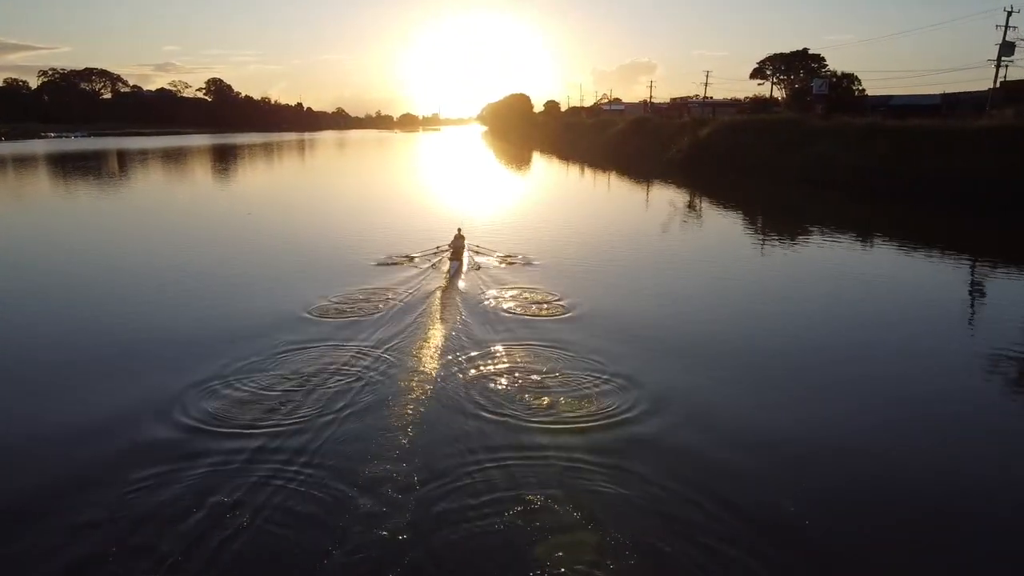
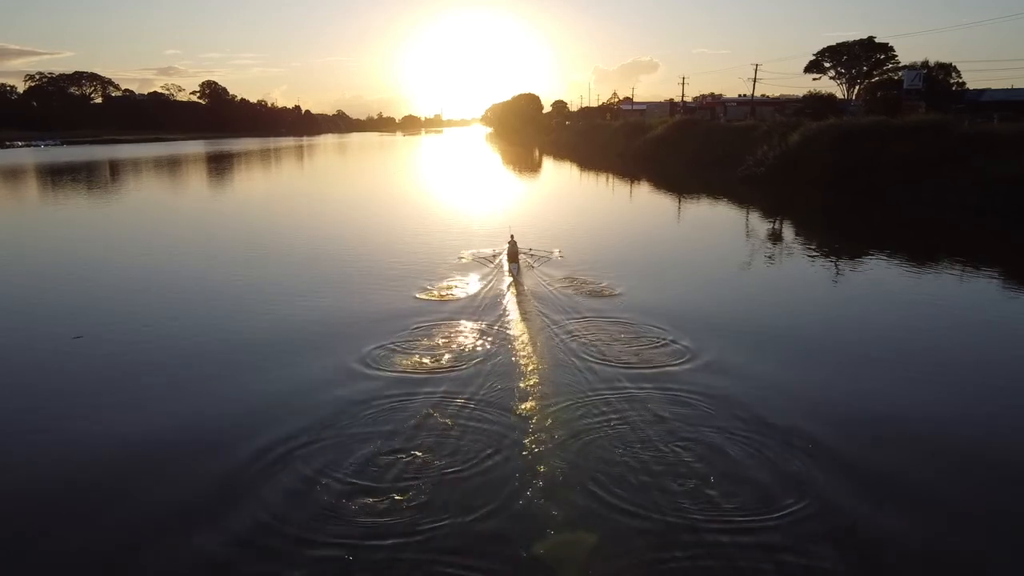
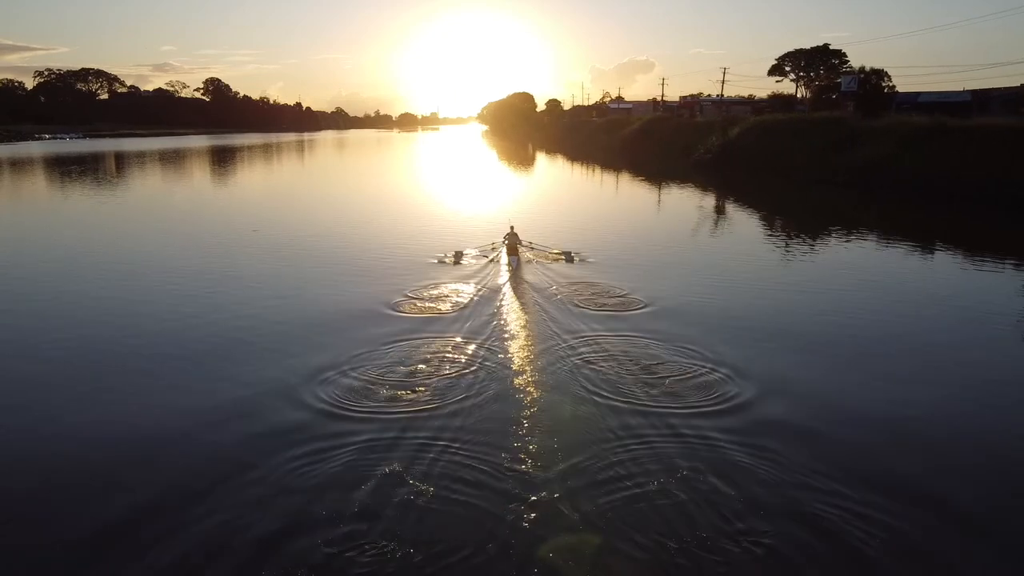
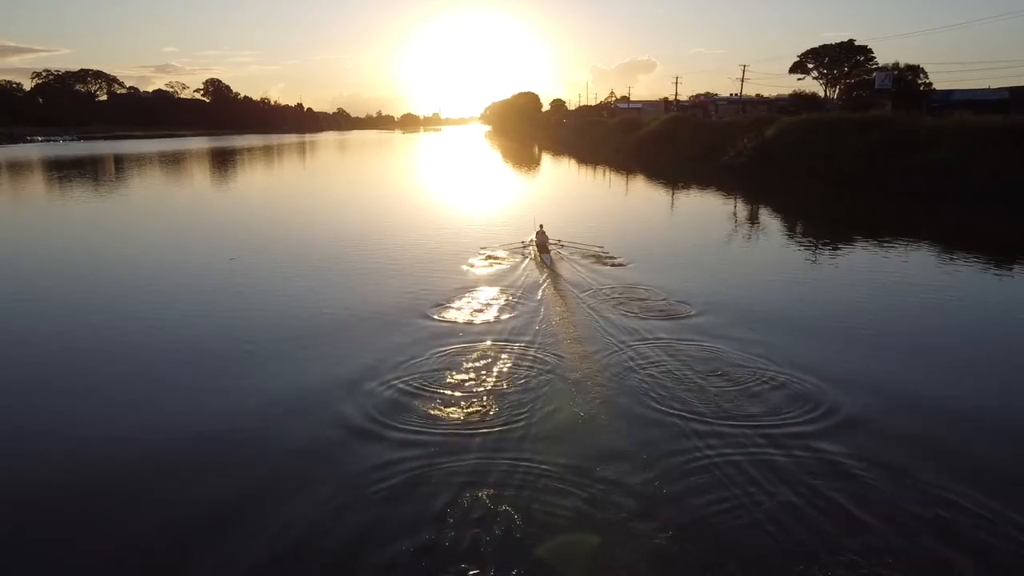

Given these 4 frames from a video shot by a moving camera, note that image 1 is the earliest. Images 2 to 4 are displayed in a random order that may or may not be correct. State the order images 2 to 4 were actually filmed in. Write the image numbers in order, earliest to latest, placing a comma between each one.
3, 4, 2
